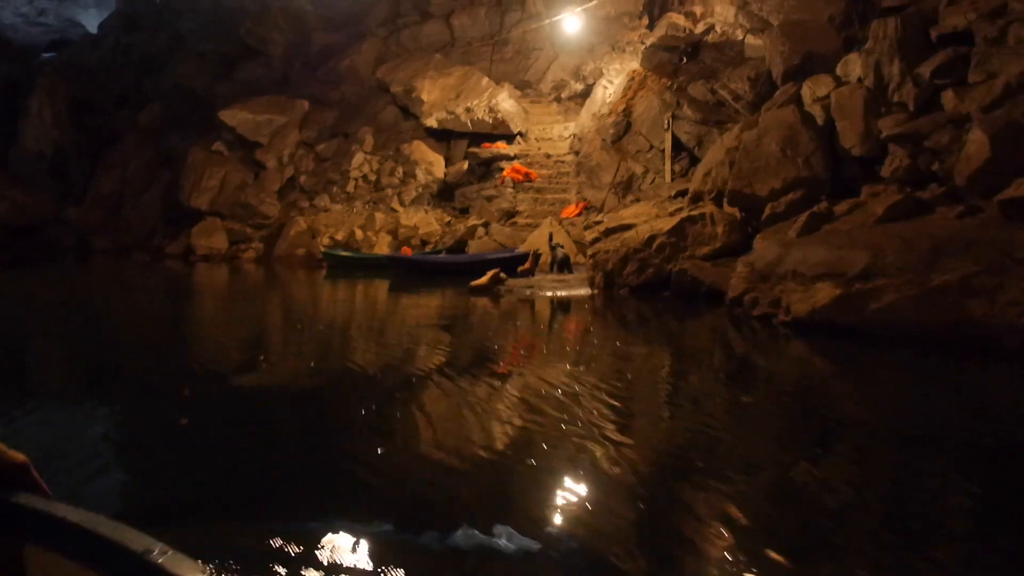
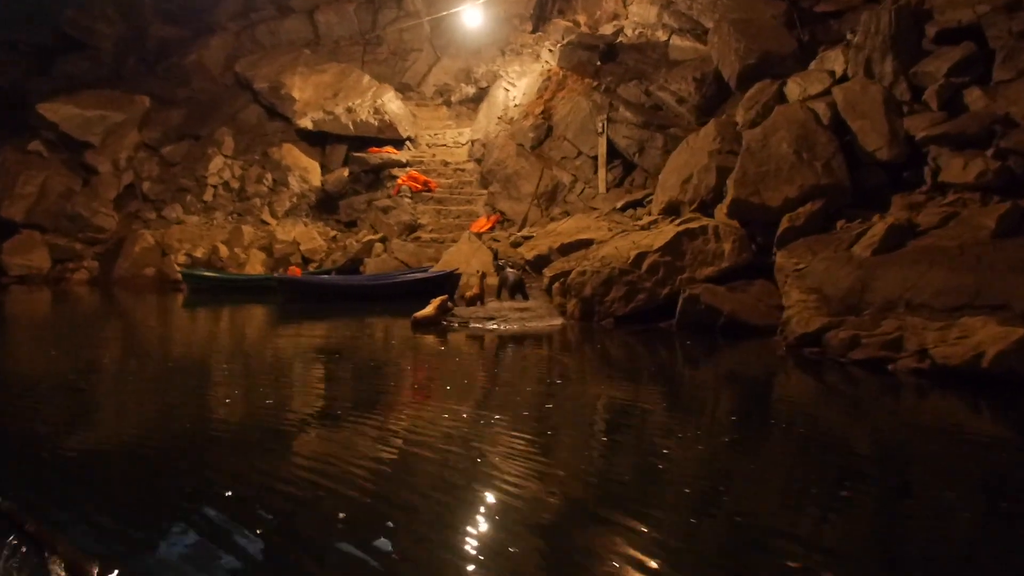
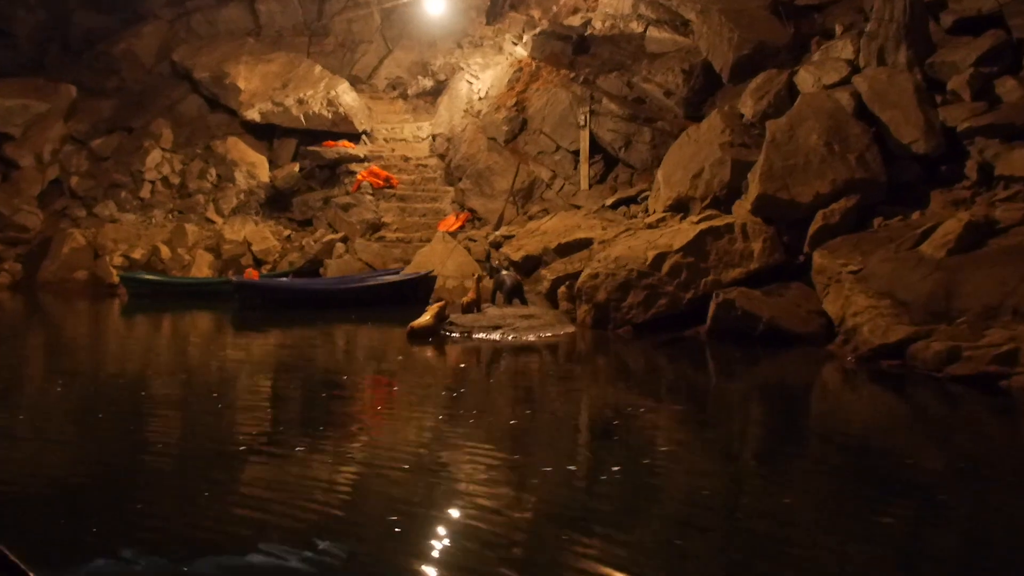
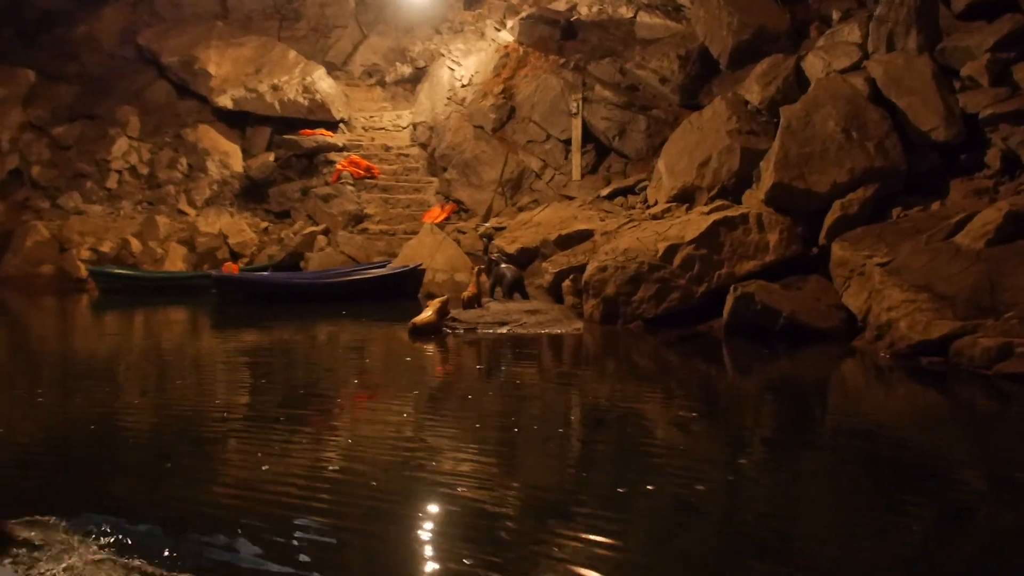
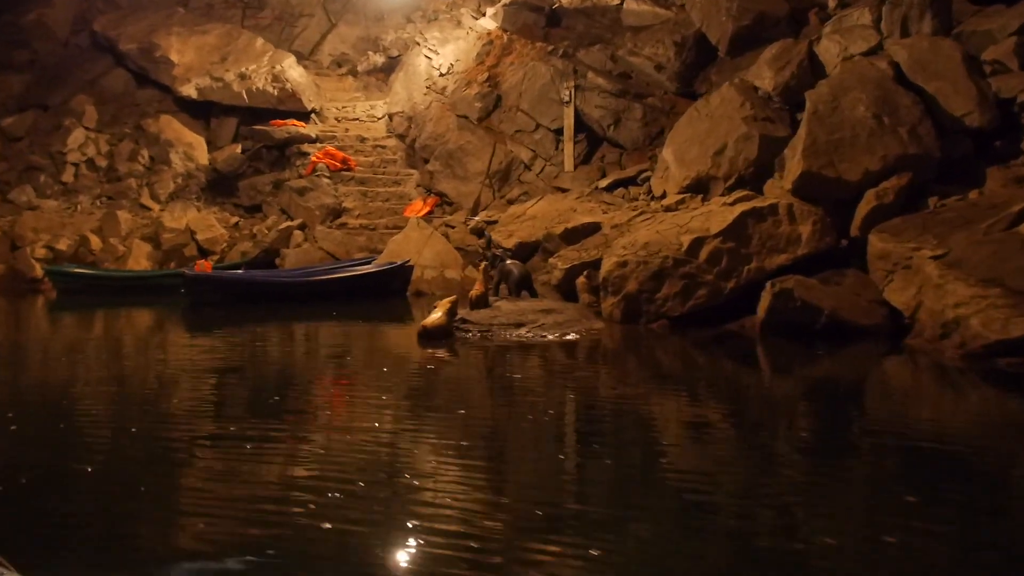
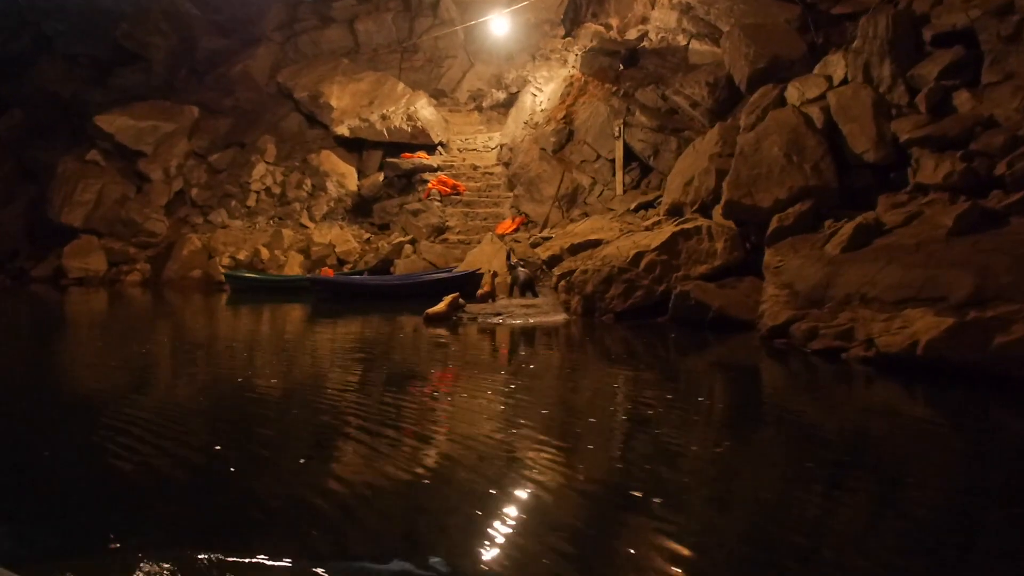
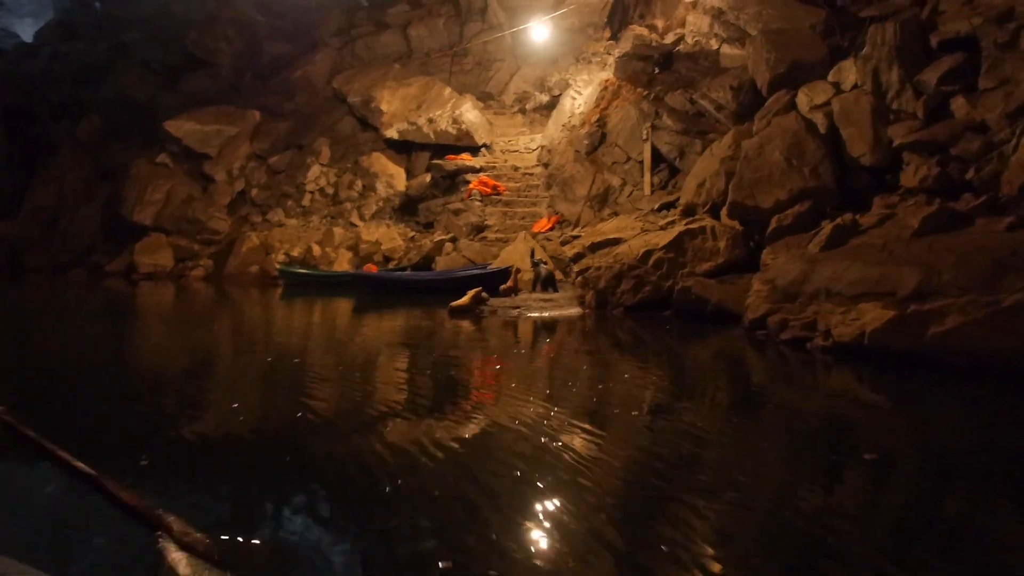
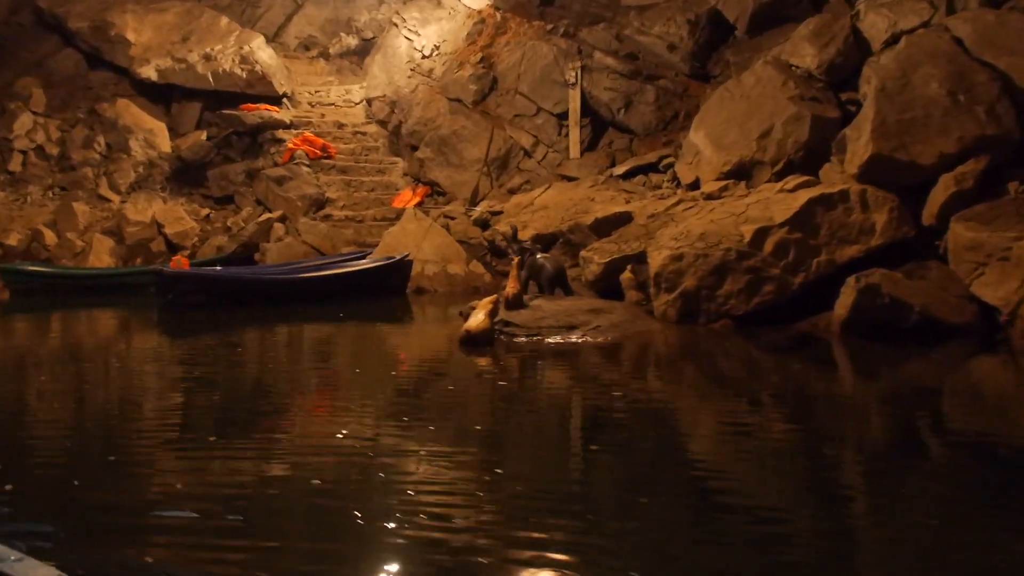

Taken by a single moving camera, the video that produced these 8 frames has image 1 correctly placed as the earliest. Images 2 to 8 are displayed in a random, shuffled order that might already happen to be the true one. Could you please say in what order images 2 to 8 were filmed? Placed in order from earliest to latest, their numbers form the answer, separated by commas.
7, 6, 2, 3, 4, 5, 8
